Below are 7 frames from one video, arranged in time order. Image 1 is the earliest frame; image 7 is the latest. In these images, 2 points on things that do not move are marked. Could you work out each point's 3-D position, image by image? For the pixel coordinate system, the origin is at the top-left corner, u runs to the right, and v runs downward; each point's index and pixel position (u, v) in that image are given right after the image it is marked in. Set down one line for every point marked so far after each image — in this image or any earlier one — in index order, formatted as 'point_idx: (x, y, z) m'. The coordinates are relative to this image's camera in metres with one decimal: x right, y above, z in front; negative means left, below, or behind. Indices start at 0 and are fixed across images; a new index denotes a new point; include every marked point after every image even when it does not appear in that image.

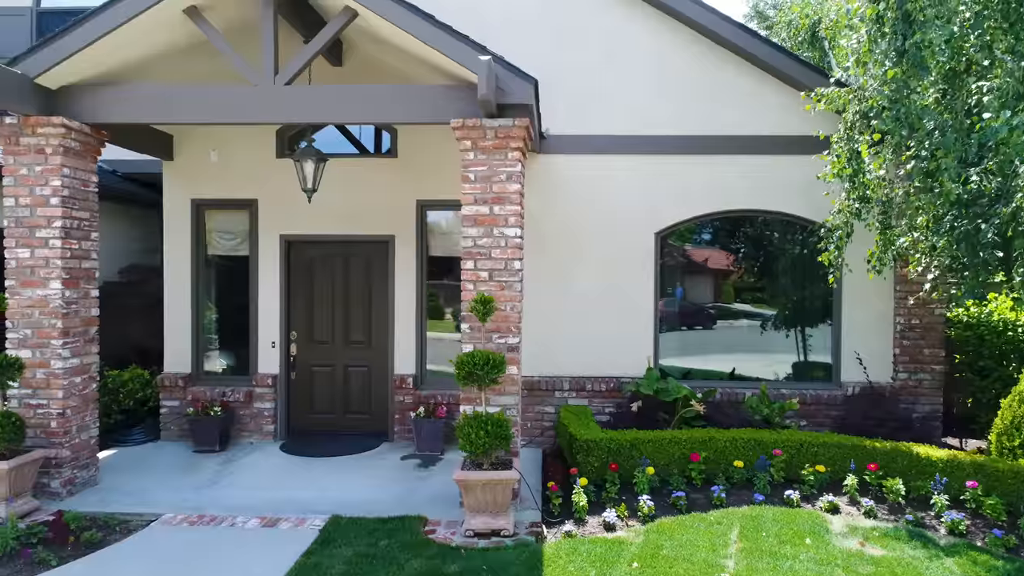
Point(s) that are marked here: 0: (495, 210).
0: (-0.1, +0.5, +4.8) m
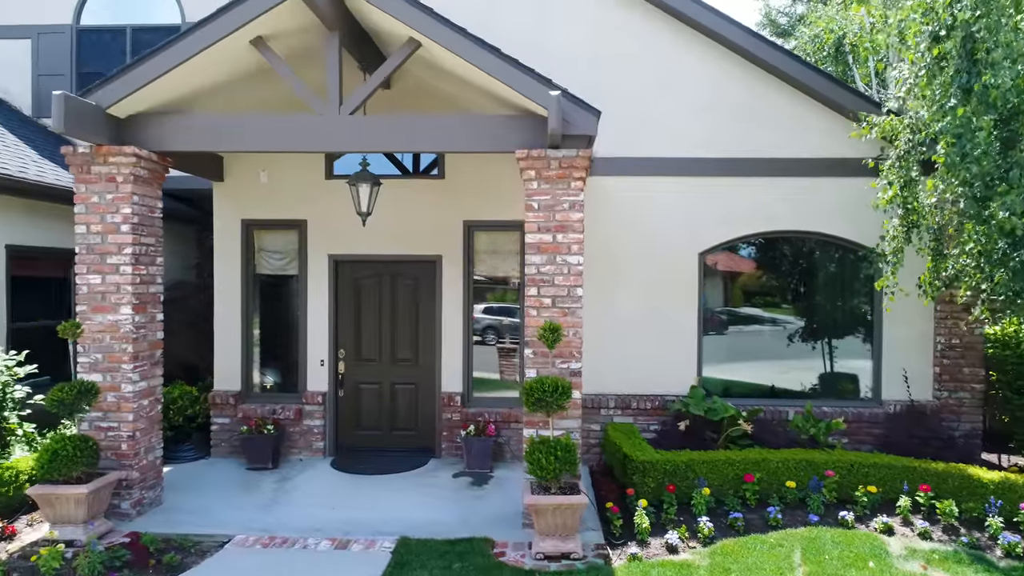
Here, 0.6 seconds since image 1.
0: (+0.3, +0.3, +4.9) m
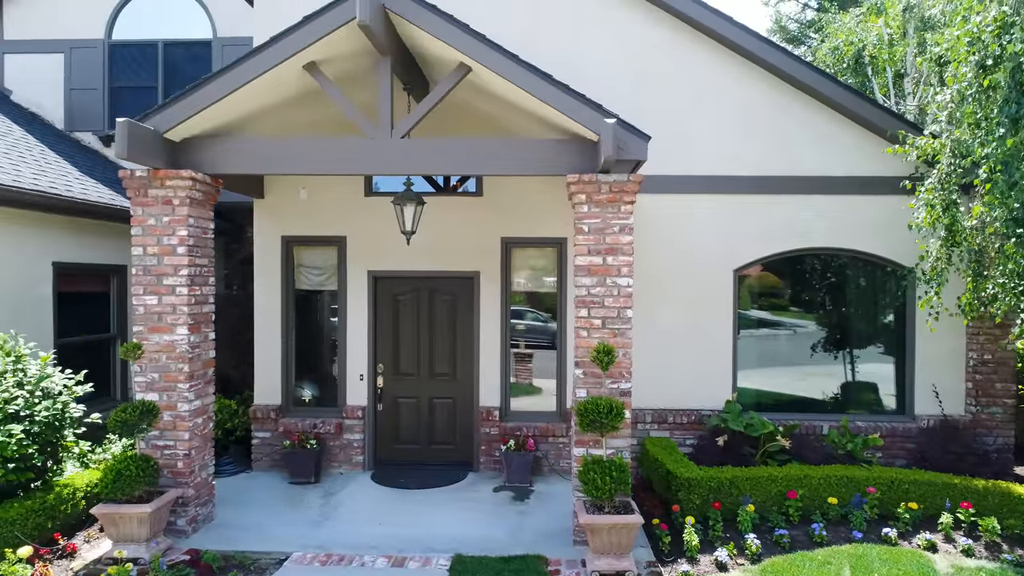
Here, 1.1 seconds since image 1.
0: (+0.7, +0.2, +5.0) m
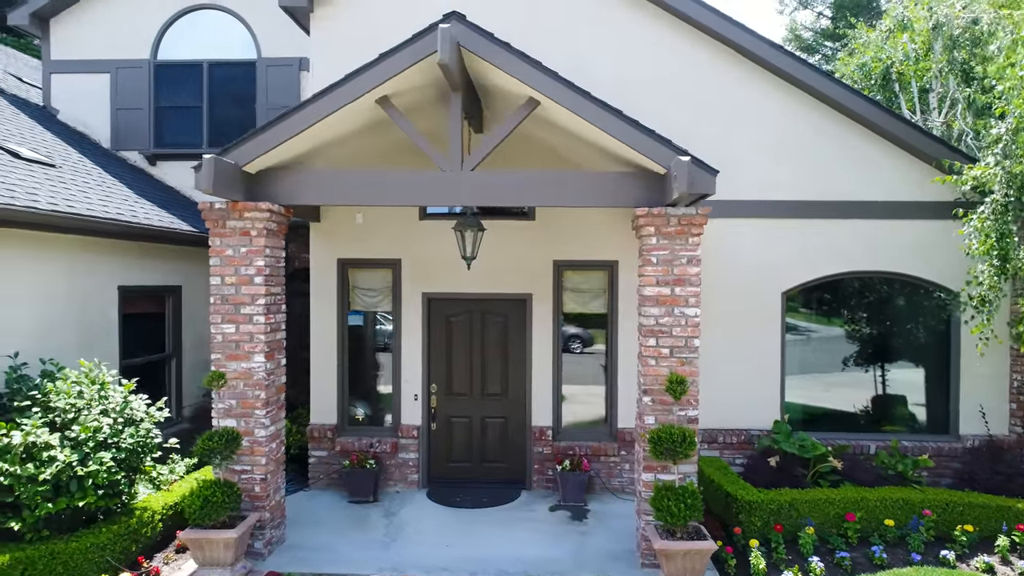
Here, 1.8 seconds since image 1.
0: (+1.1, 0.0, +5.1) m
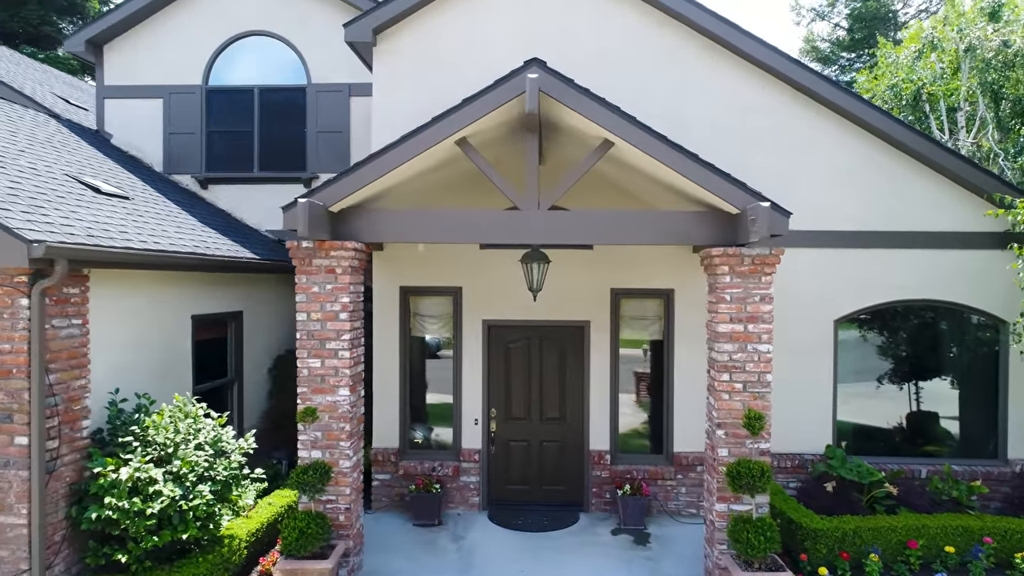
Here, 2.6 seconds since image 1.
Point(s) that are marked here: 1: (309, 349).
0: (+1.7, -0.3, +5.3) m
1: (-1.5, -0.5, +5.4) m
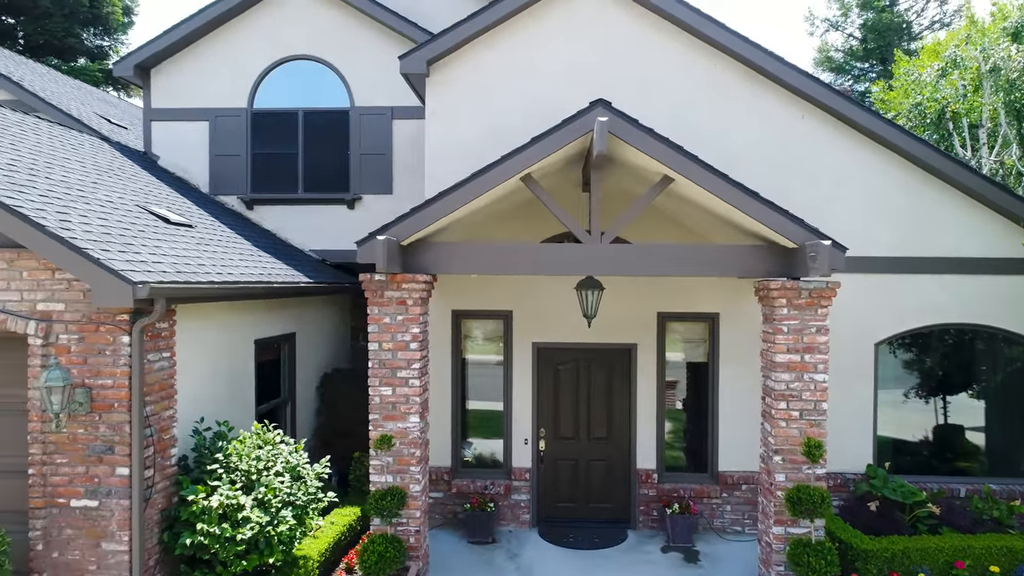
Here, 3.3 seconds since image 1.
0: (+2.2, -0.5, +5.5) m
1: (-1.0, -0.7, +5.6) m
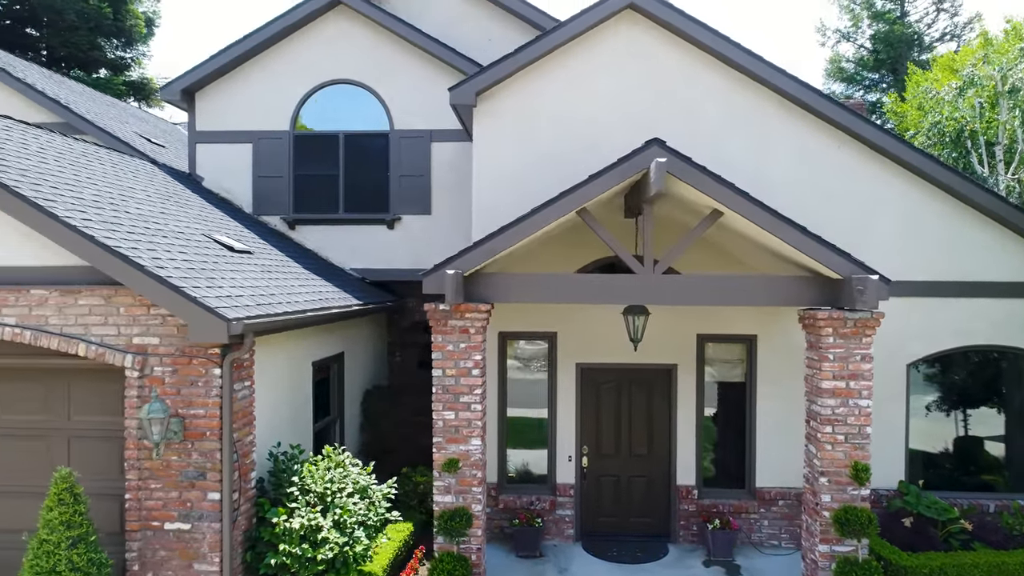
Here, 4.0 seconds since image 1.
0: (+2.7, -0.8, +5.8) m
1: (-0.6, -0.9, +5.9) m
